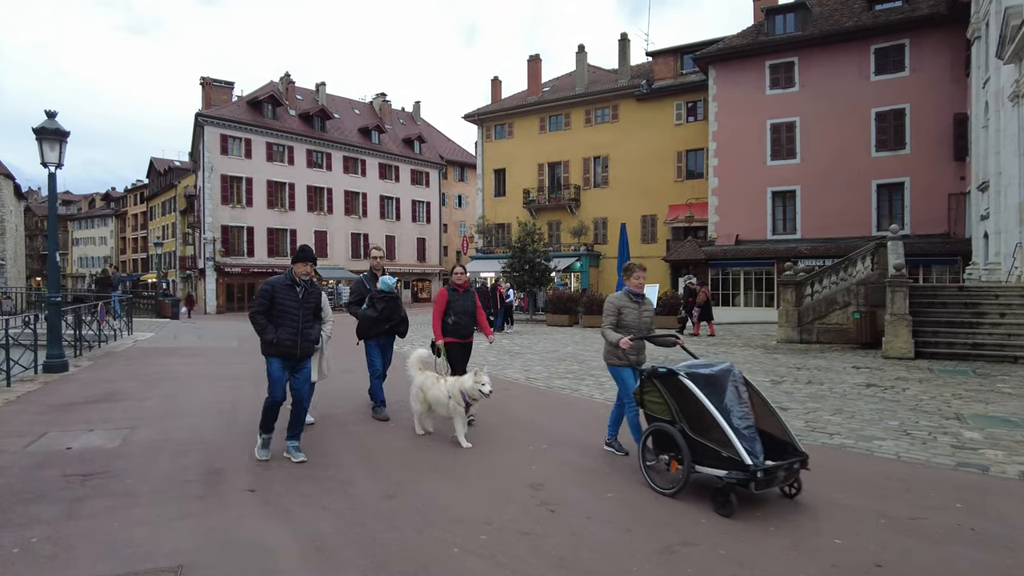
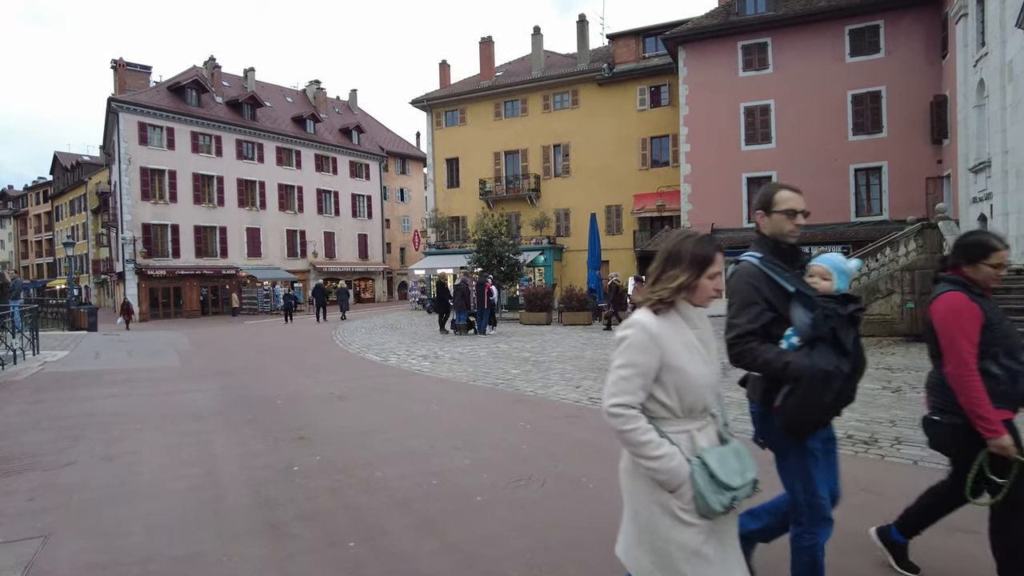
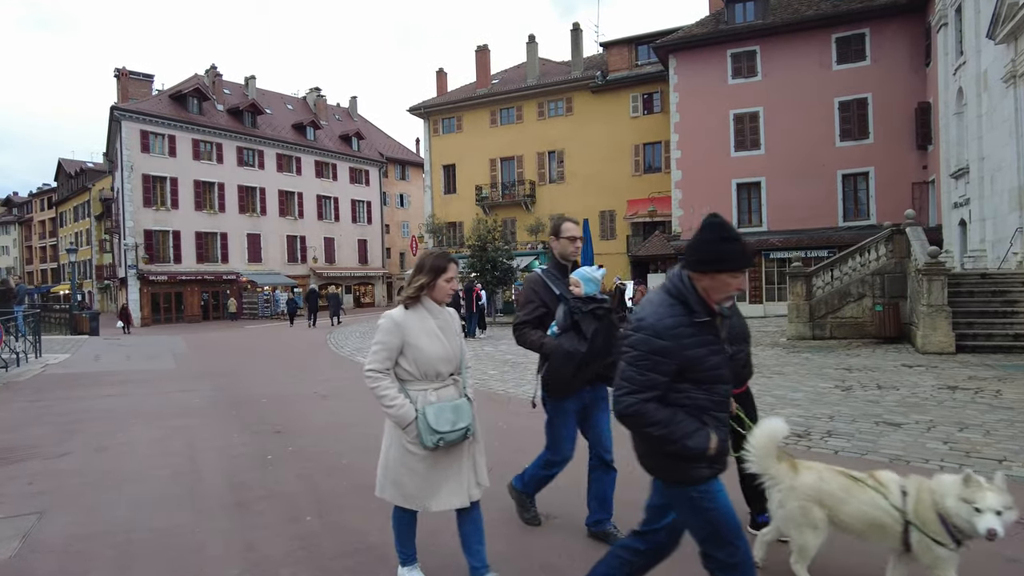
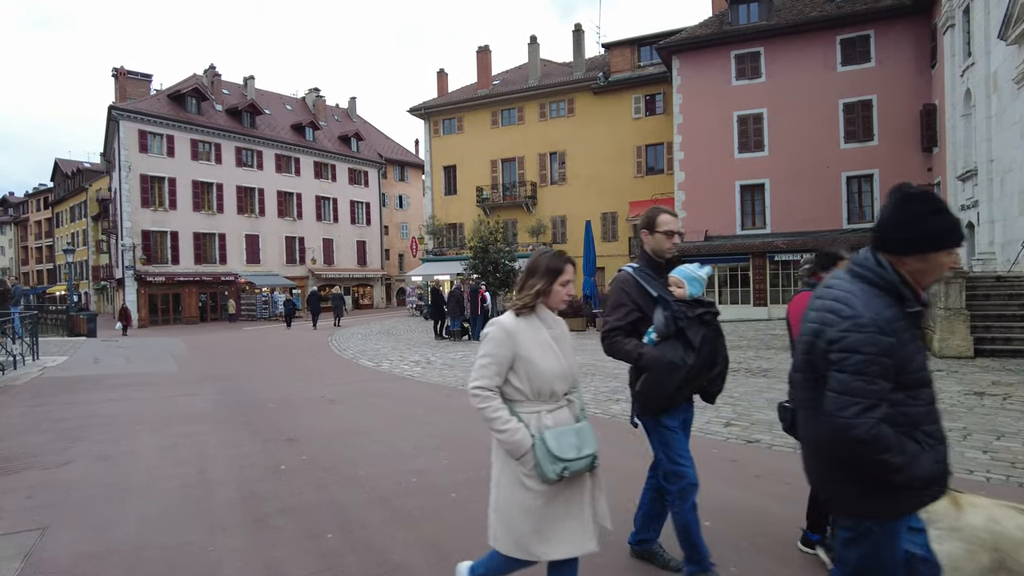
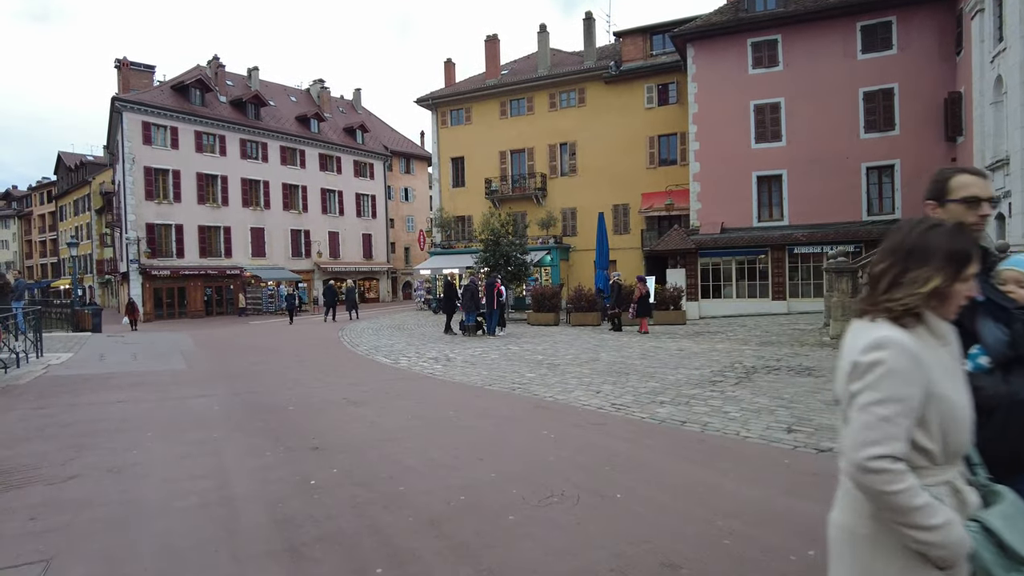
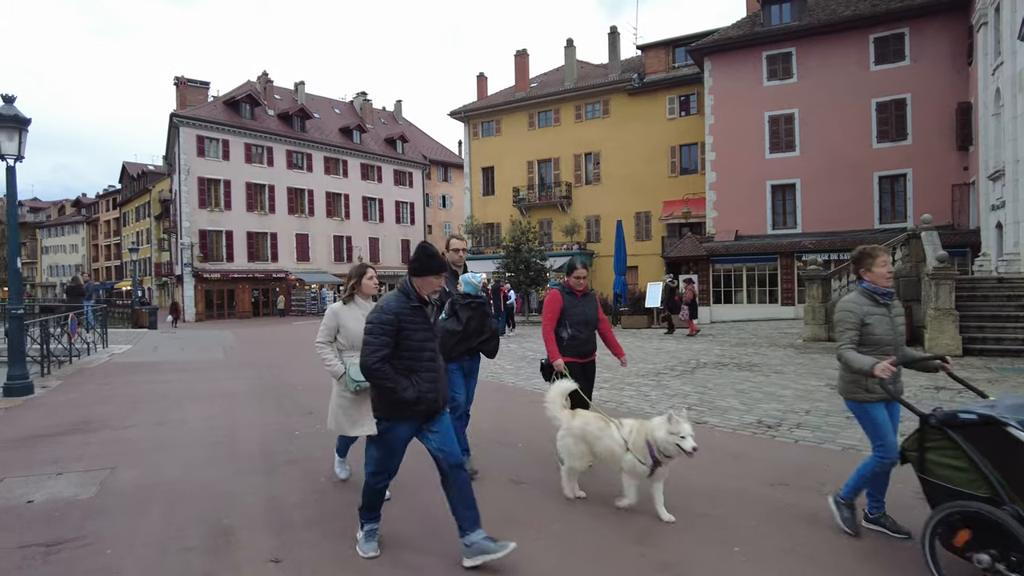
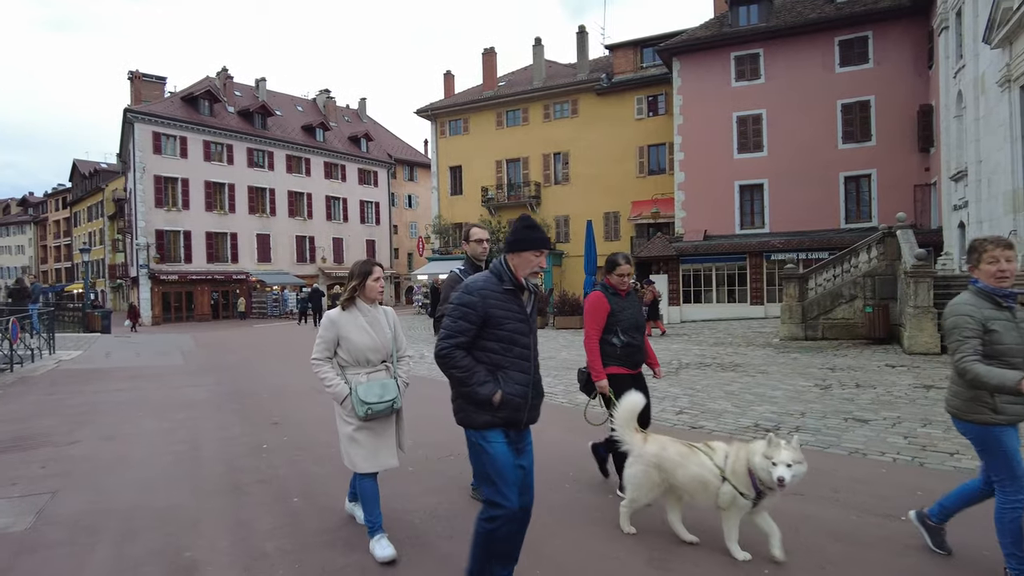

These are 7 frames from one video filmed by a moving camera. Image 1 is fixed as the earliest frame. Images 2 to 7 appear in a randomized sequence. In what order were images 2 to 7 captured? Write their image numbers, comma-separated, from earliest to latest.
6, 7, 3, 4, 2, 5
